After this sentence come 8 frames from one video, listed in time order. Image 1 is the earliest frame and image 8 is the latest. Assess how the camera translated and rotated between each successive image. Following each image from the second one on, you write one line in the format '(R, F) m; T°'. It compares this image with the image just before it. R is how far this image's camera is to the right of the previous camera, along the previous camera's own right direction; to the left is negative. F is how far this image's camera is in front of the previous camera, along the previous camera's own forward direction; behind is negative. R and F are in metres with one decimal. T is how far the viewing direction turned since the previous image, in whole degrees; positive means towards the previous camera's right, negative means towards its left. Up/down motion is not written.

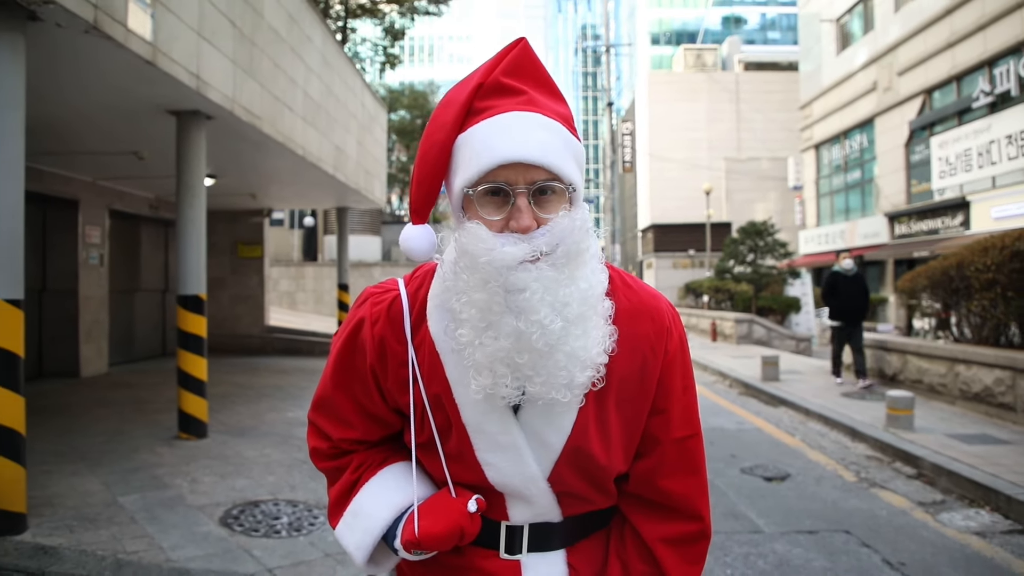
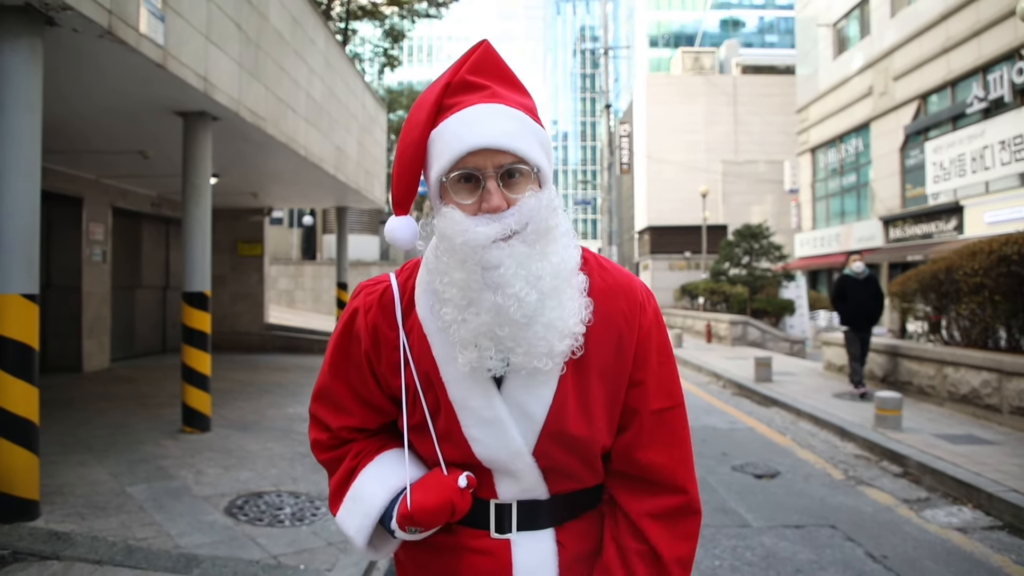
(0.0, -0.1) m; 0°
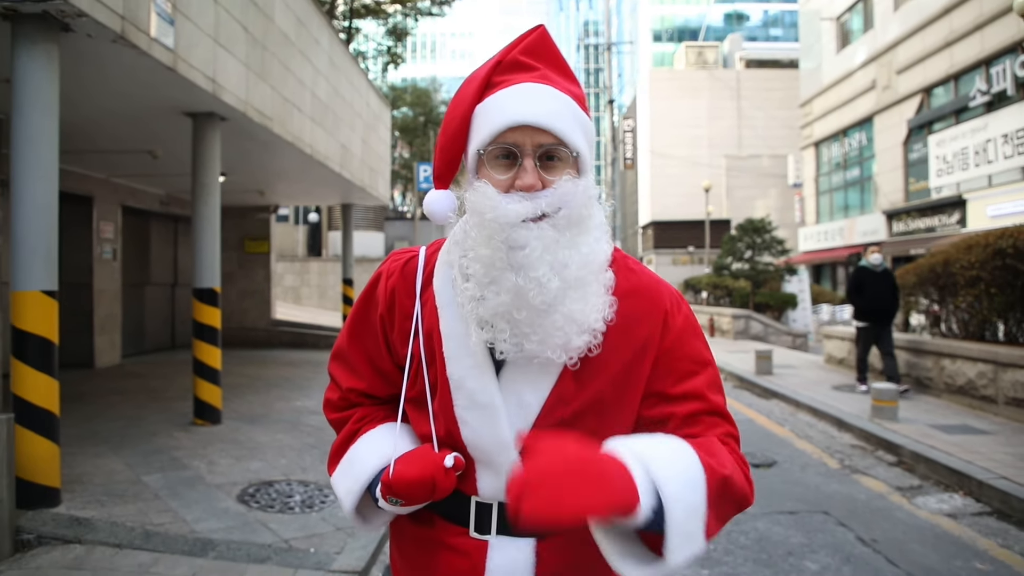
(0.0, -0.1) m; 0°
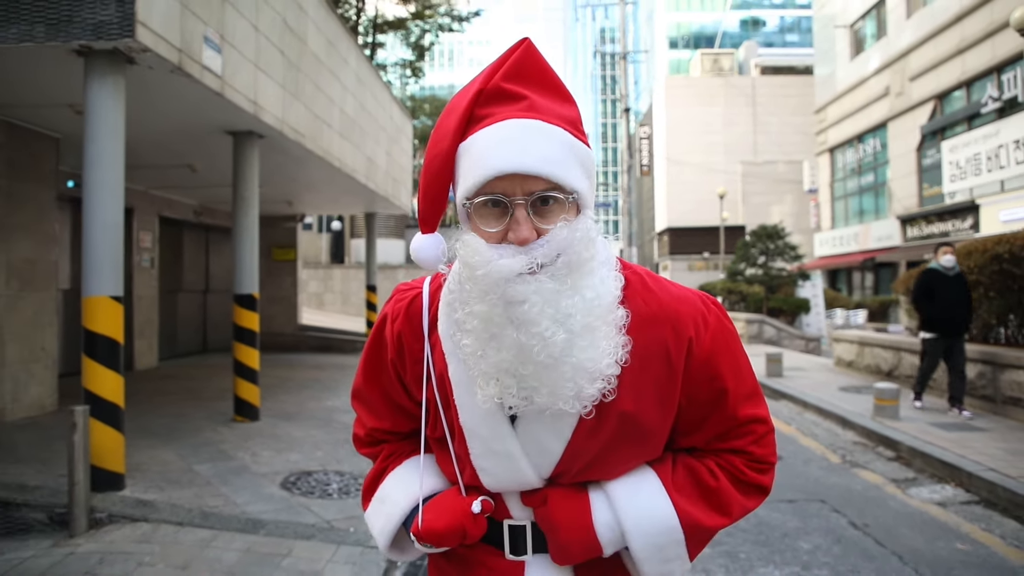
(0.0, -0.4) m; -1°
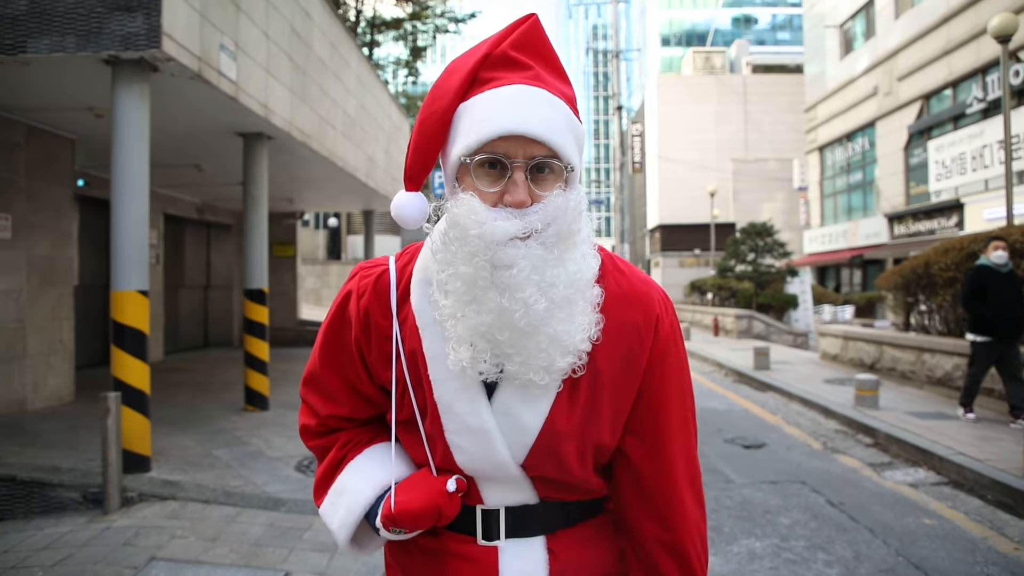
(-0.1, -0.3) m; +1°
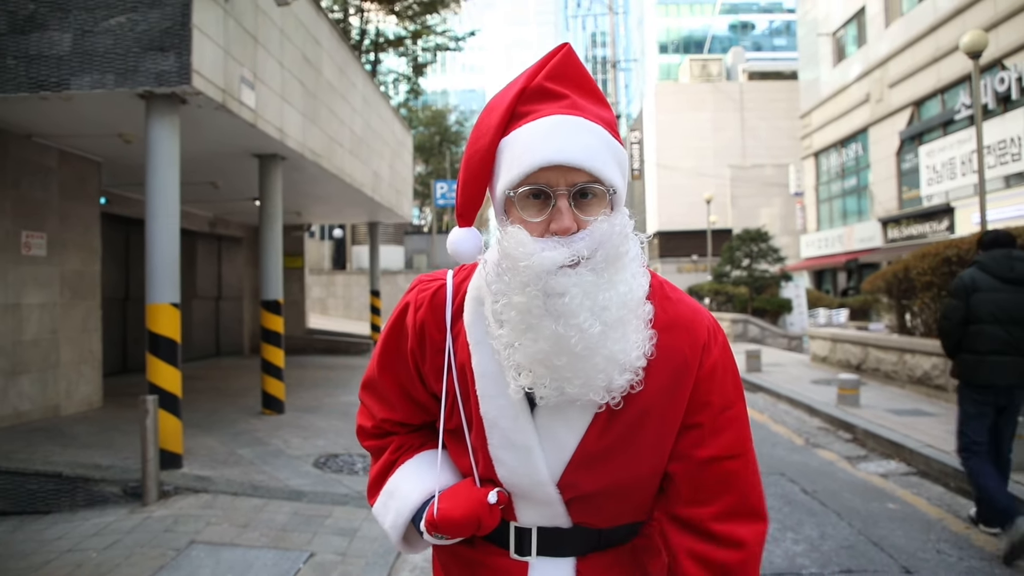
(0.0, -0.5) m; 0°
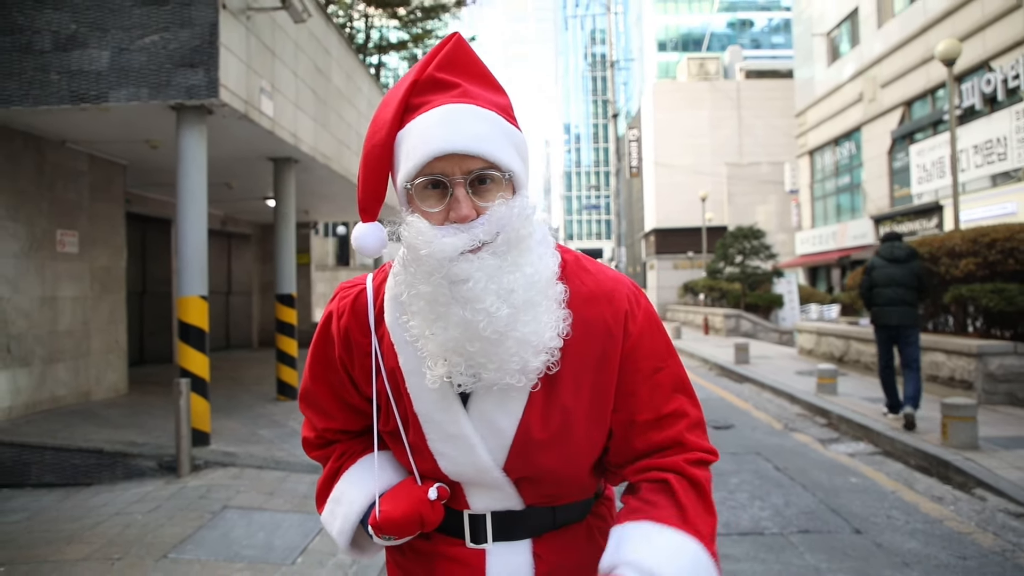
(0.0, -0.5) m; 0°
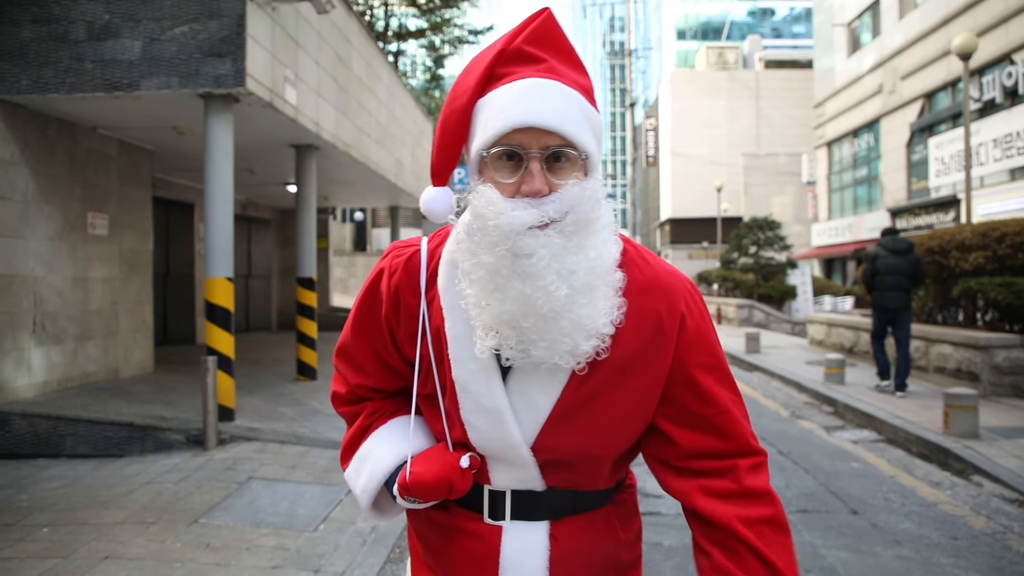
(0.0, -0.2) m; -1°
